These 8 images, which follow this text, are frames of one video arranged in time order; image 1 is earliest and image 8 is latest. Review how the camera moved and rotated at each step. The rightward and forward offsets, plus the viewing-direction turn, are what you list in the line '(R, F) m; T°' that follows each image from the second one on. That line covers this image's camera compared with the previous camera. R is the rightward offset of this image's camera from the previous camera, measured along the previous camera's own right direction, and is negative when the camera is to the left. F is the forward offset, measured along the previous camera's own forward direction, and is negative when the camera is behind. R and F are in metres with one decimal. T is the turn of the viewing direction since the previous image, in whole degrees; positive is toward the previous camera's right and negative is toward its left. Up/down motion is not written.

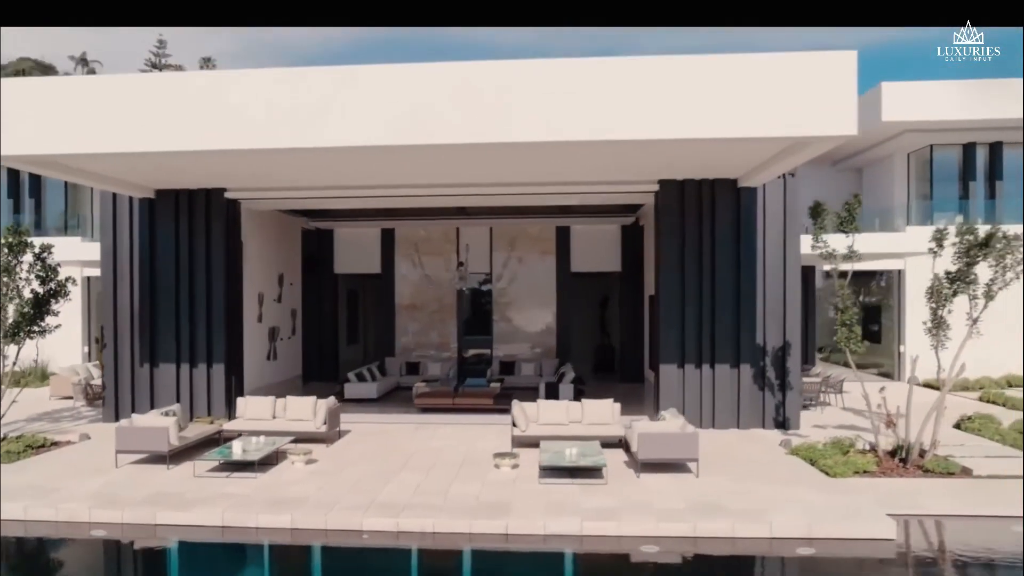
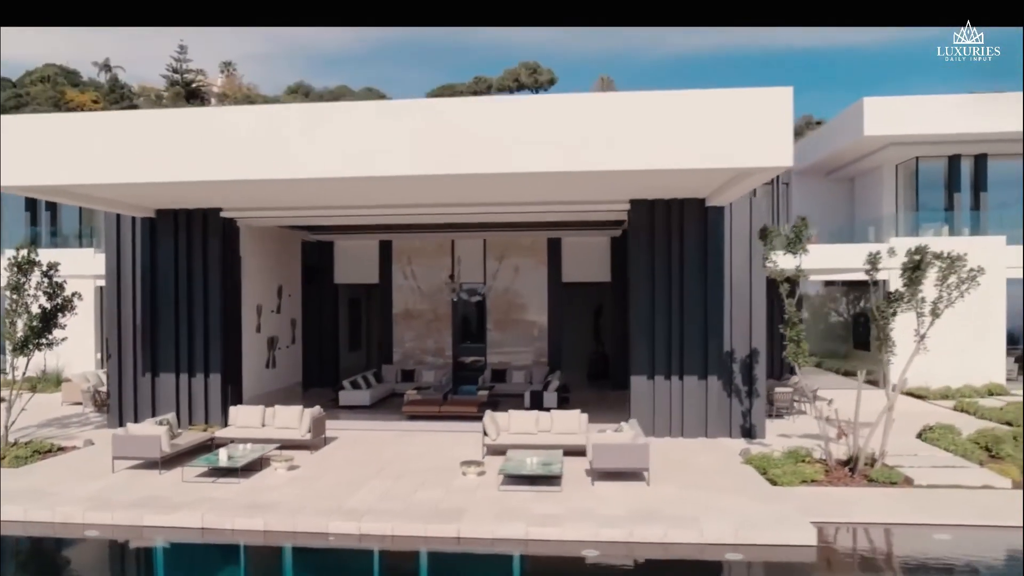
(+0.5, -0.5) m; -1°
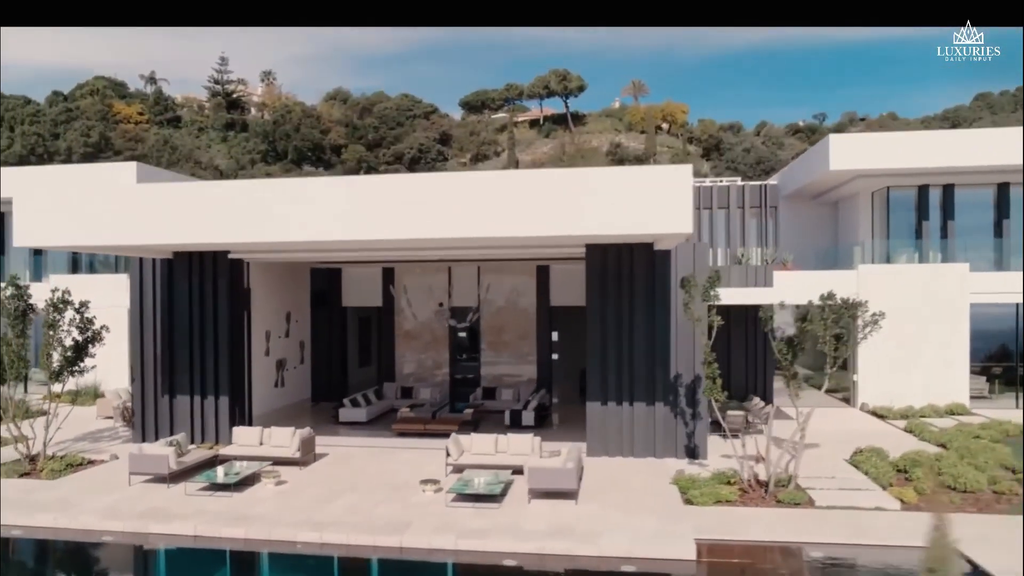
(+0.9, -1.1) m; -3°
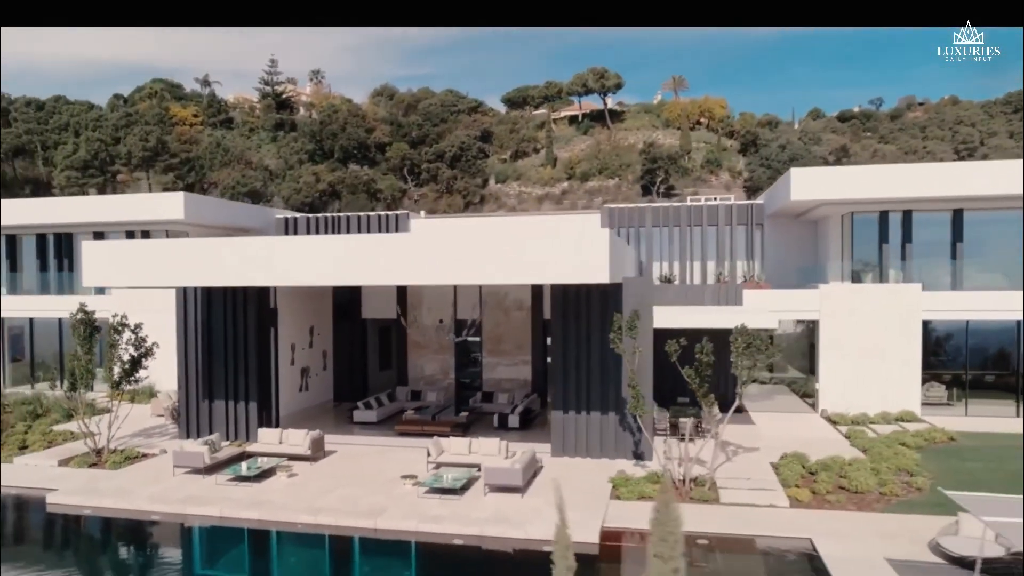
(+1.1, -1.9) m; -3°
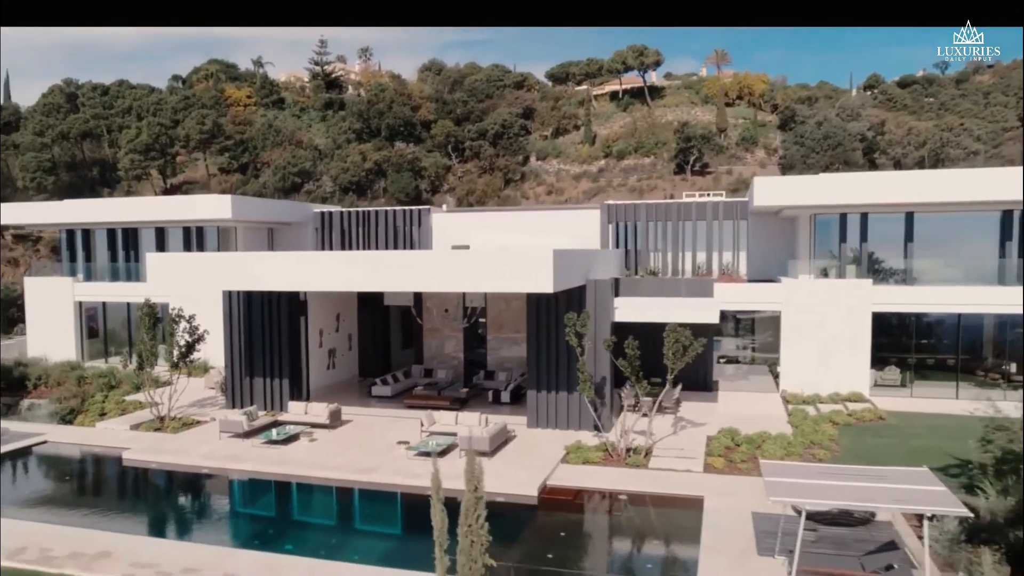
(+1.3, -2.4) m; -4°
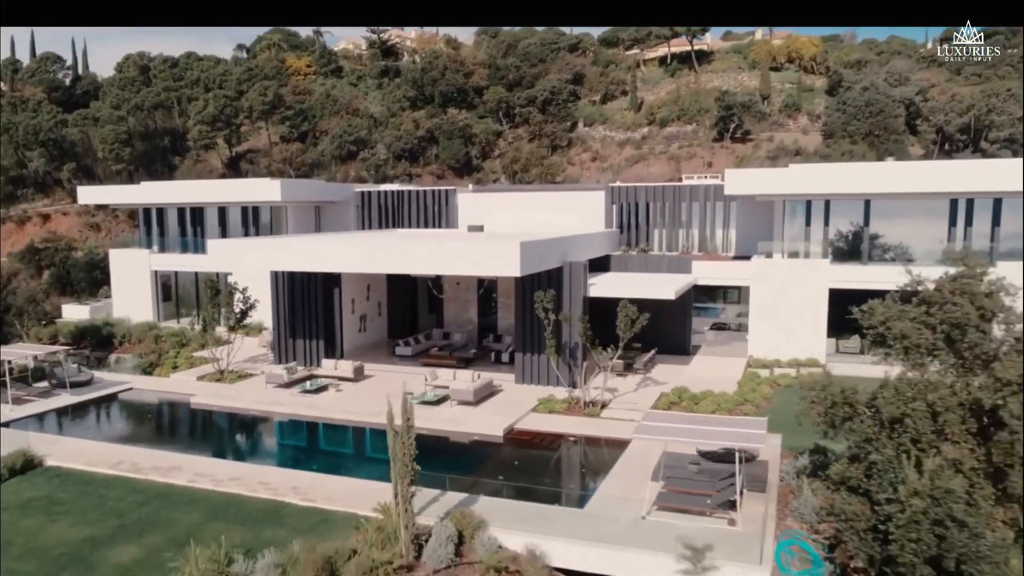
(+1.5, -2.9) m; -4°
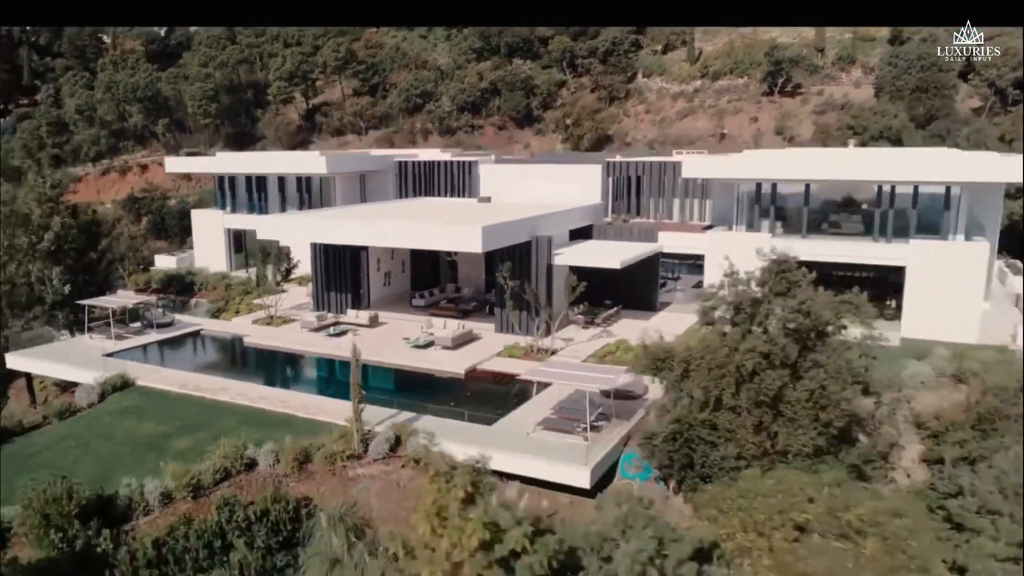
(+2.8, -4.2) m; -6°
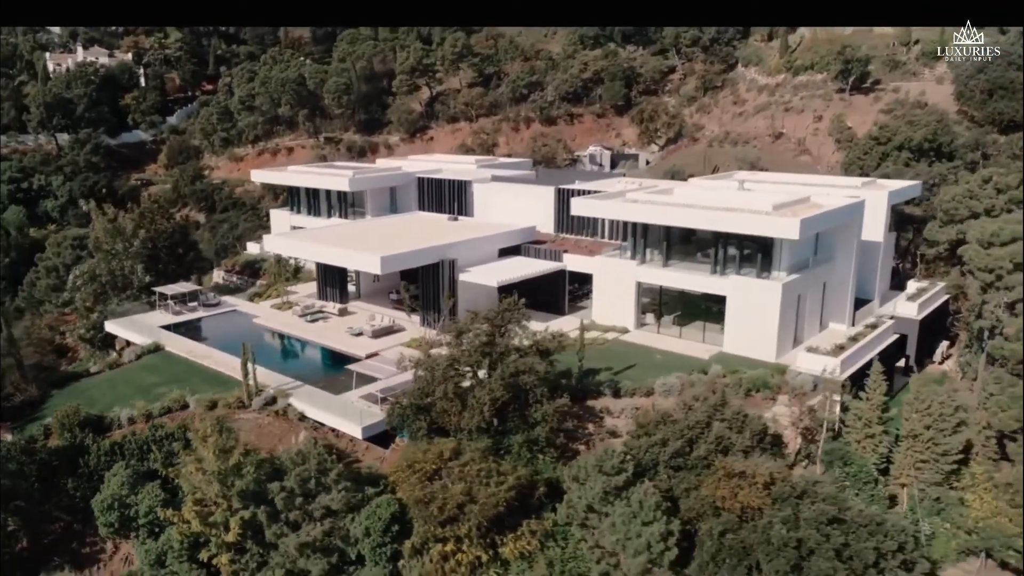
(+9.7, -6.8) m; -13°
